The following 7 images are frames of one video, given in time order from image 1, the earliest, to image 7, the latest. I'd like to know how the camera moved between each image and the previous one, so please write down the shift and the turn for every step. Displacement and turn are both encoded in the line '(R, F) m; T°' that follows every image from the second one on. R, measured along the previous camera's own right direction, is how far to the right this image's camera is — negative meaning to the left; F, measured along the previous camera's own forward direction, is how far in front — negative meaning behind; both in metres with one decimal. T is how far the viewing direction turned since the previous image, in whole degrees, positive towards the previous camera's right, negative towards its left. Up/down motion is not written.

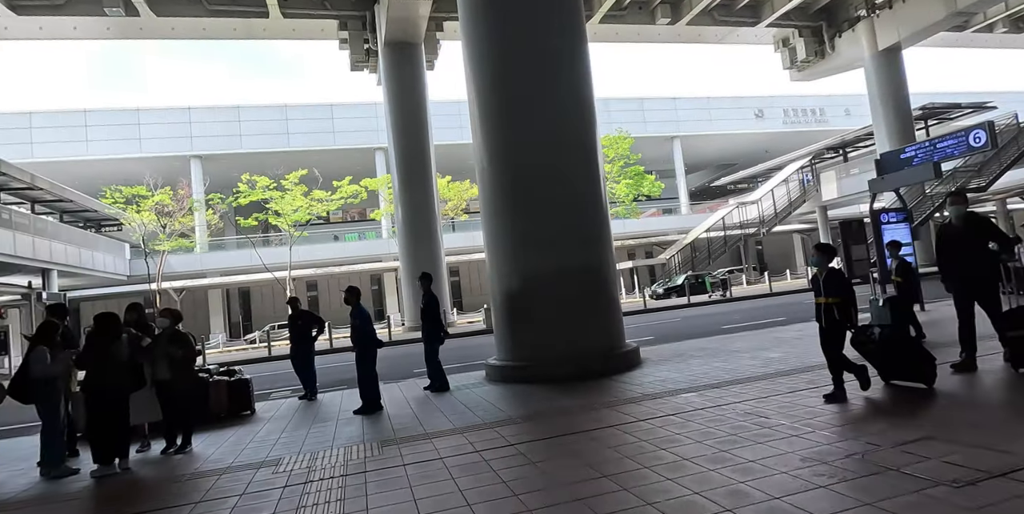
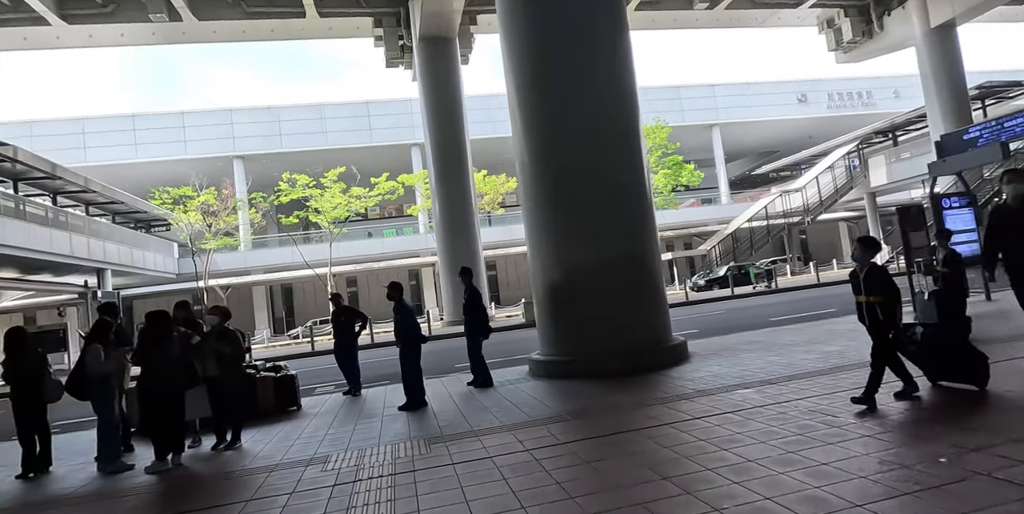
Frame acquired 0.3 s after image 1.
(-0.1, +0.2) m; -4°
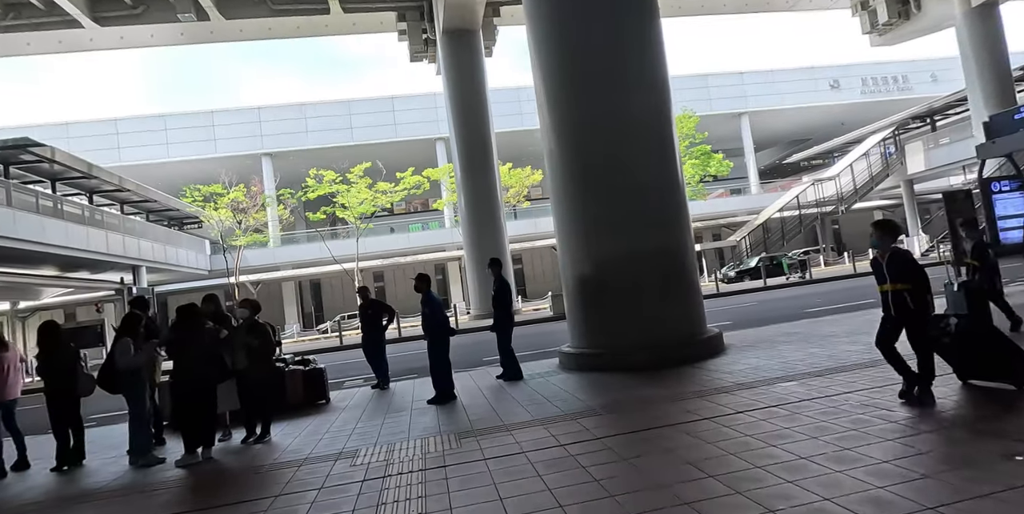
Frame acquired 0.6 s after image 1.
(-0.1, +0.2) m; -2°
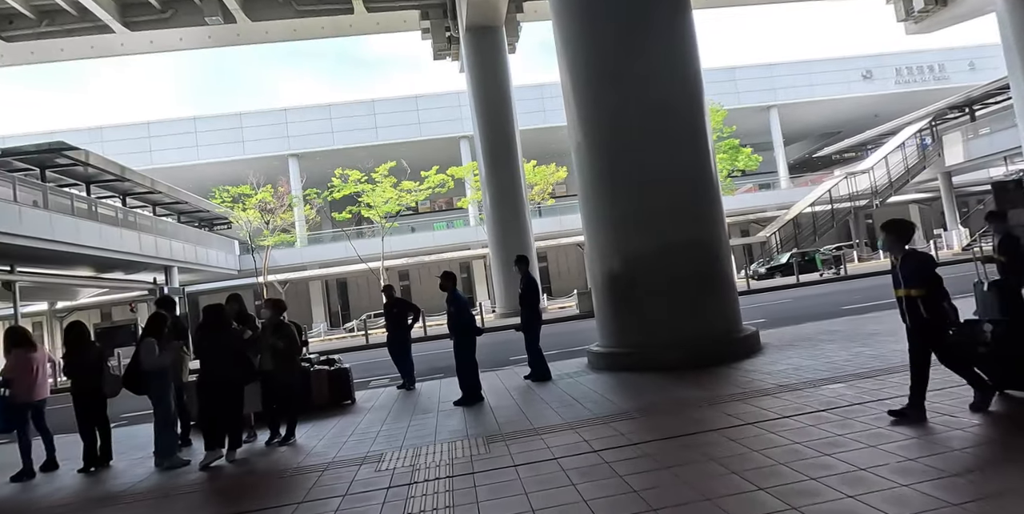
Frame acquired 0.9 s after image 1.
(0.0, +0.2) m; -2°
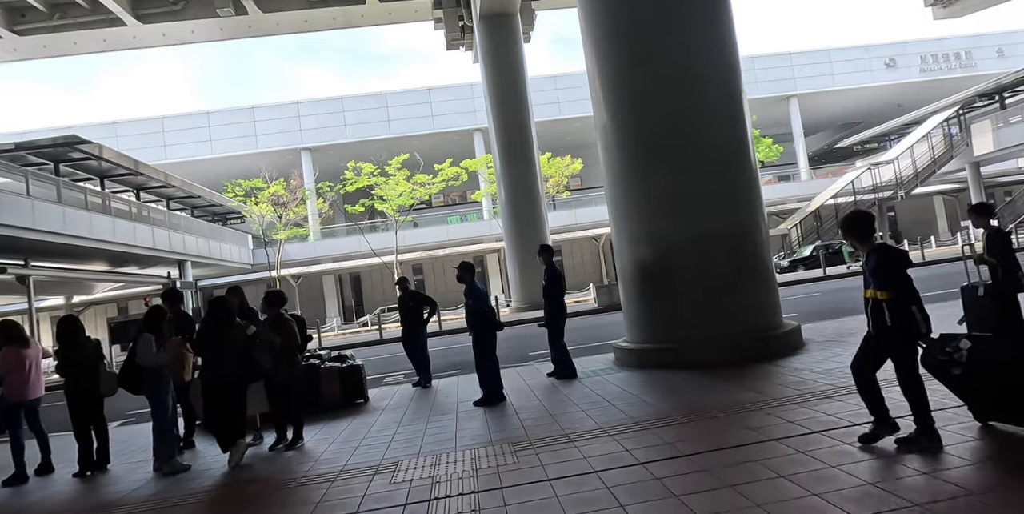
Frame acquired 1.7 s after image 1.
(-0.1, +0.6) m; -1°
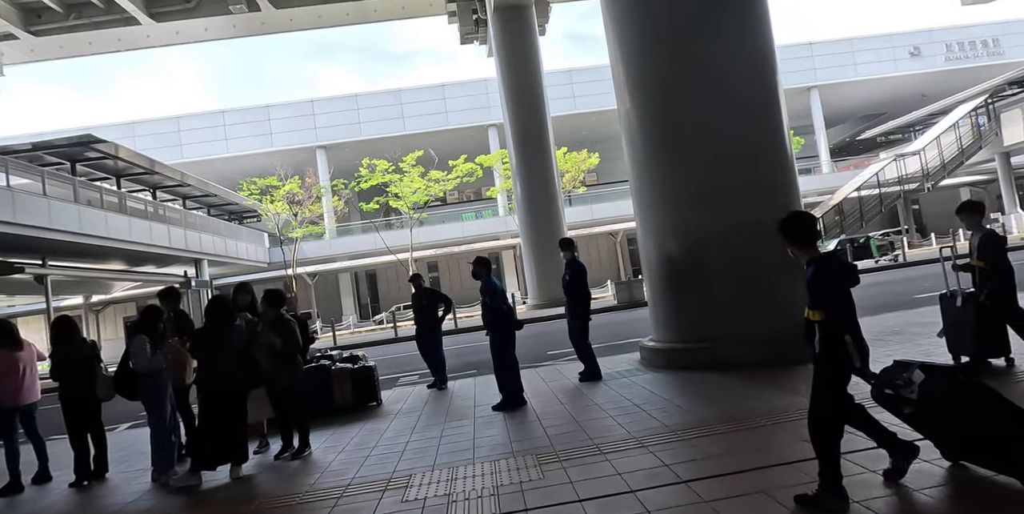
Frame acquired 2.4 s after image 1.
(-0.1, +0.4) m; -2°
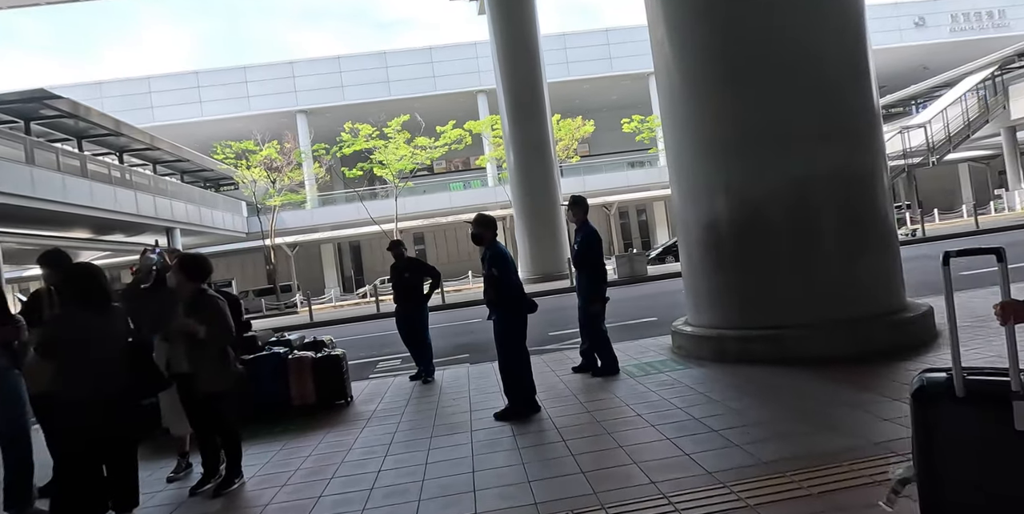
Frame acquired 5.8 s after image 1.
(-0.2, +1.6) m; +1°
